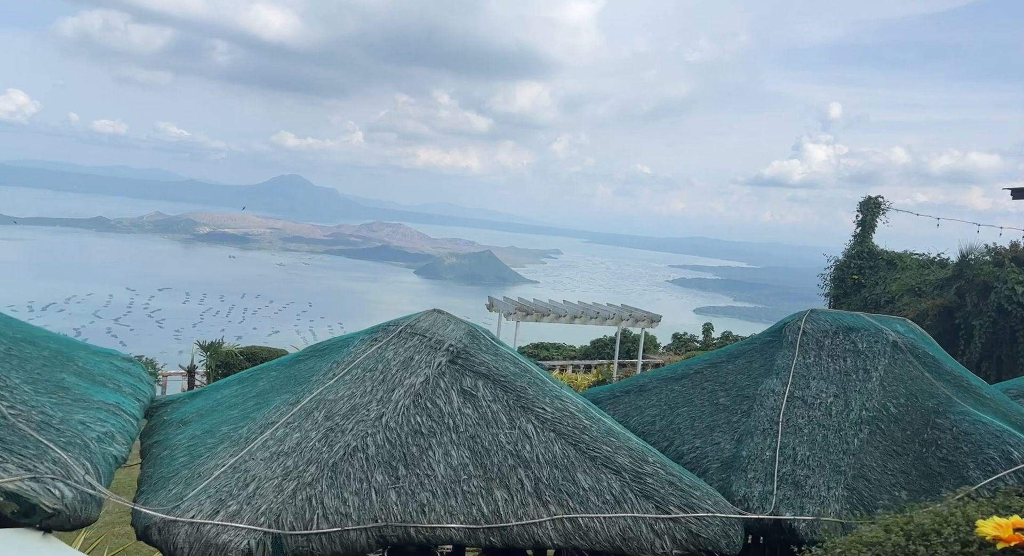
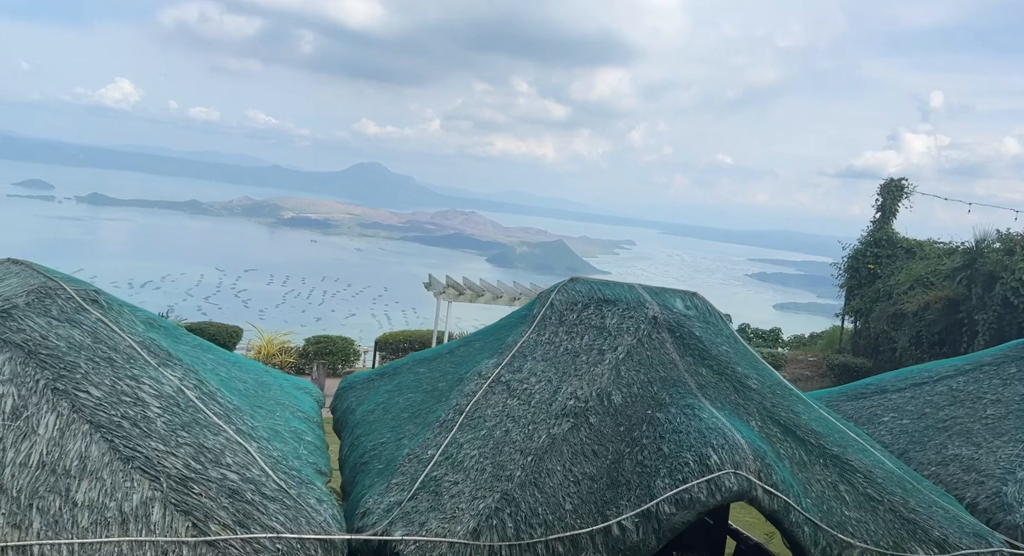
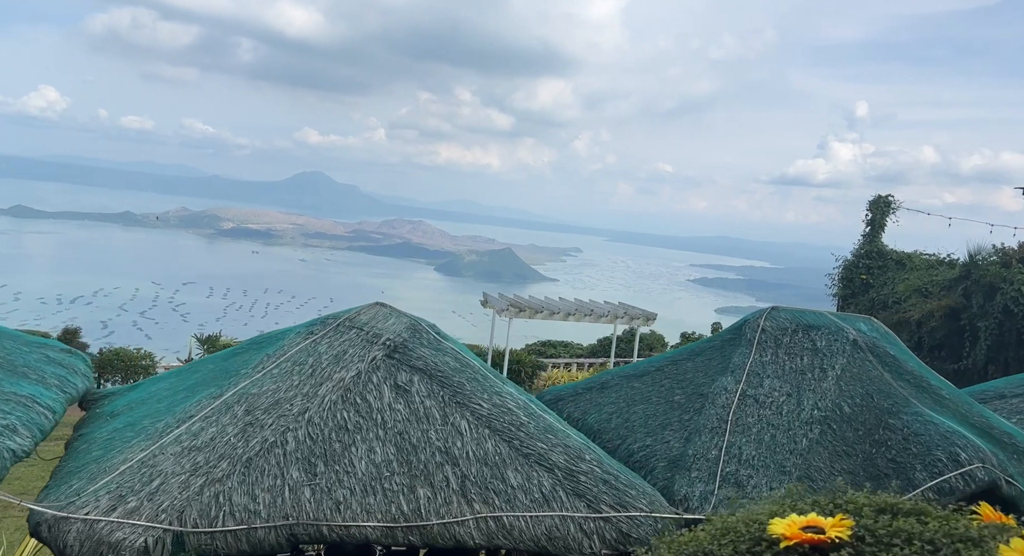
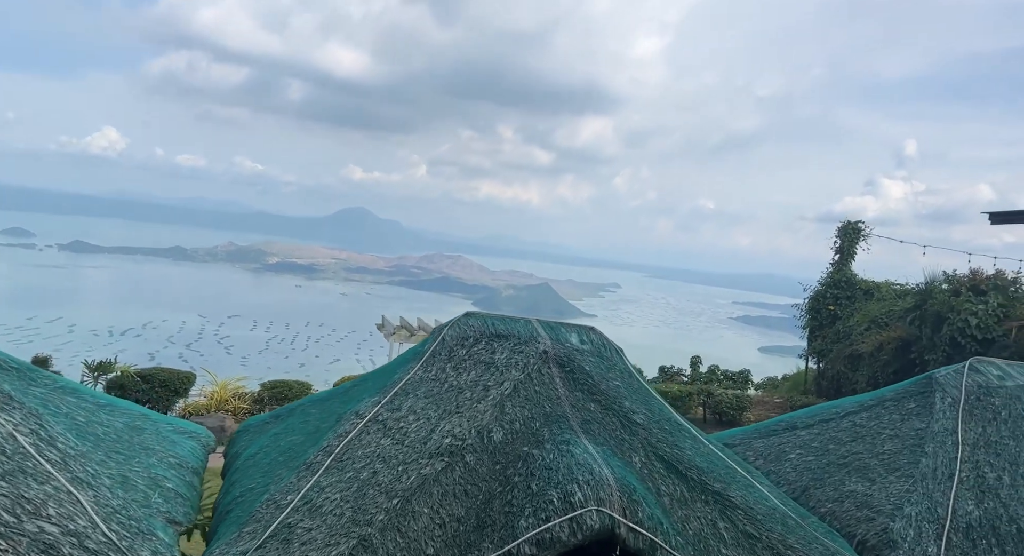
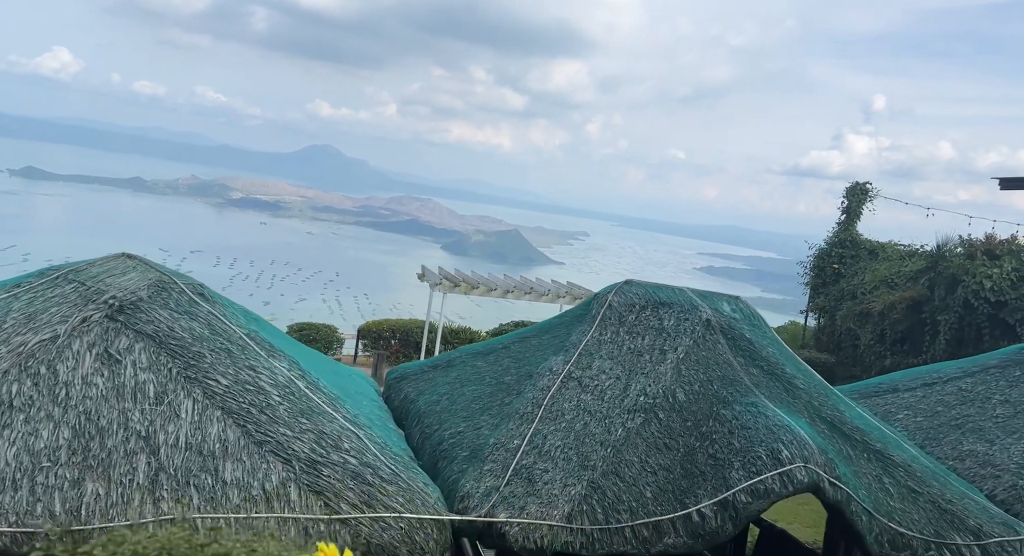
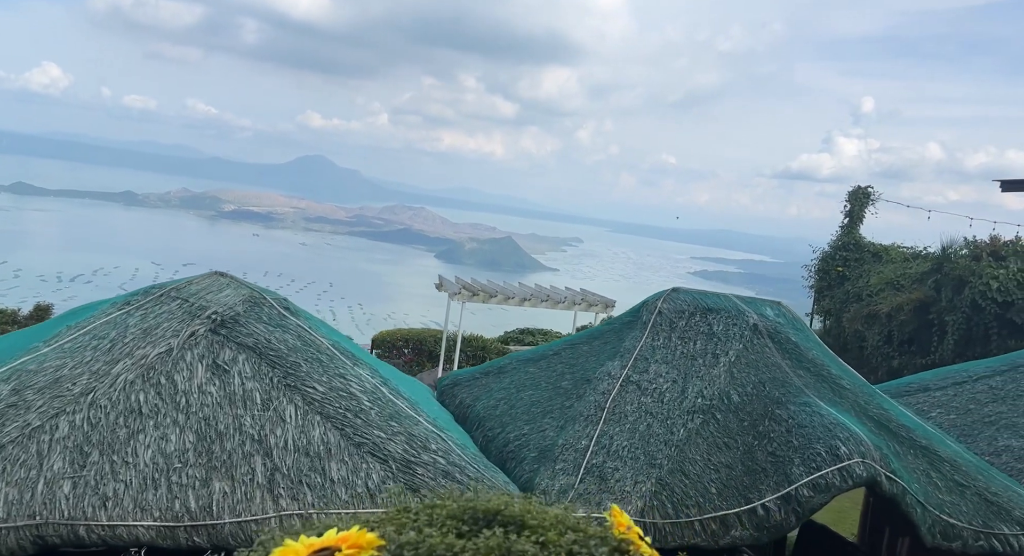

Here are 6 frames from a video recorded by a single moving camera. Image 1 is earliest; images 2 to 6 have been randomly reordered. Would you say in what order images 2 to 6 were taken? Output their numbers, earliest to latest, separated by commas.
3, 6, 5, 2, 4
